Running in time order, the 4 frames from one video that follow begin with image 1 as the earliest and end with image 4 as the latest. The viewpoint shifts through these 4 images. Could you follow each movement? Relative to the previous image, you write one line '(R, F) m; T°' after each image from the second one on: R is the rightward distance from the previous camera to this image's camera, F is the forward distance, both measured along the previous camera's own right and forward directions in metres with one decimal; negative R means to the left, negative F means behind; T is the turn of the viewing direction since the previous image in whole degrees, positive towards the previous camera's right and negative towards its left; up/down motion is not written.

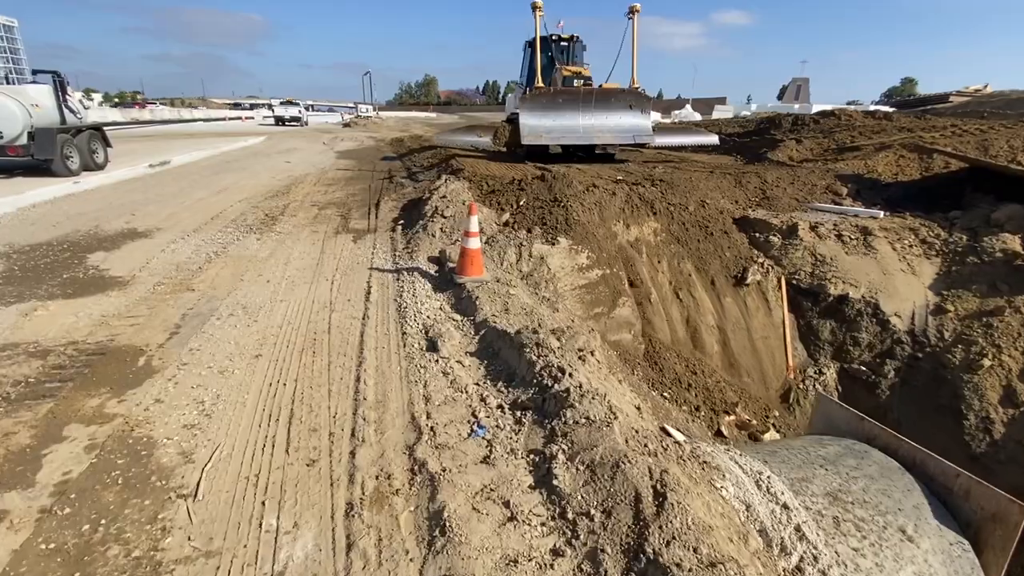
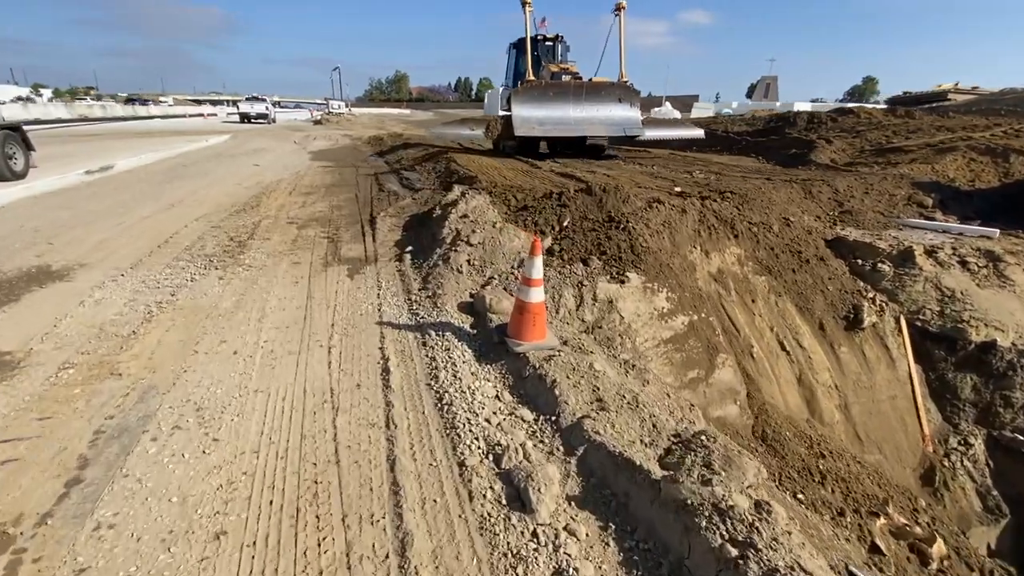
(-1.0, +2.0) m; +3°
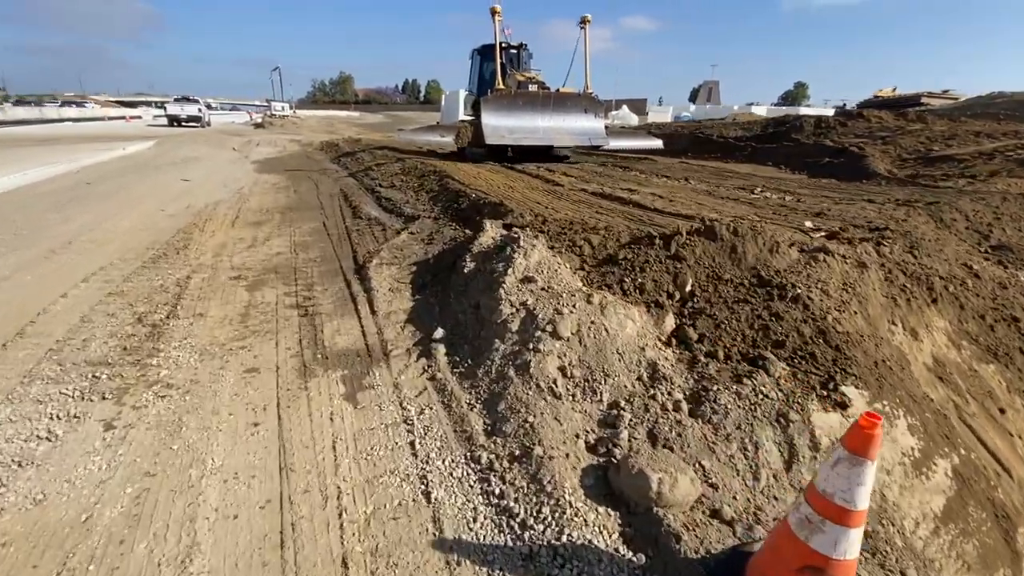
(-1.2, +2.7) m; +5°
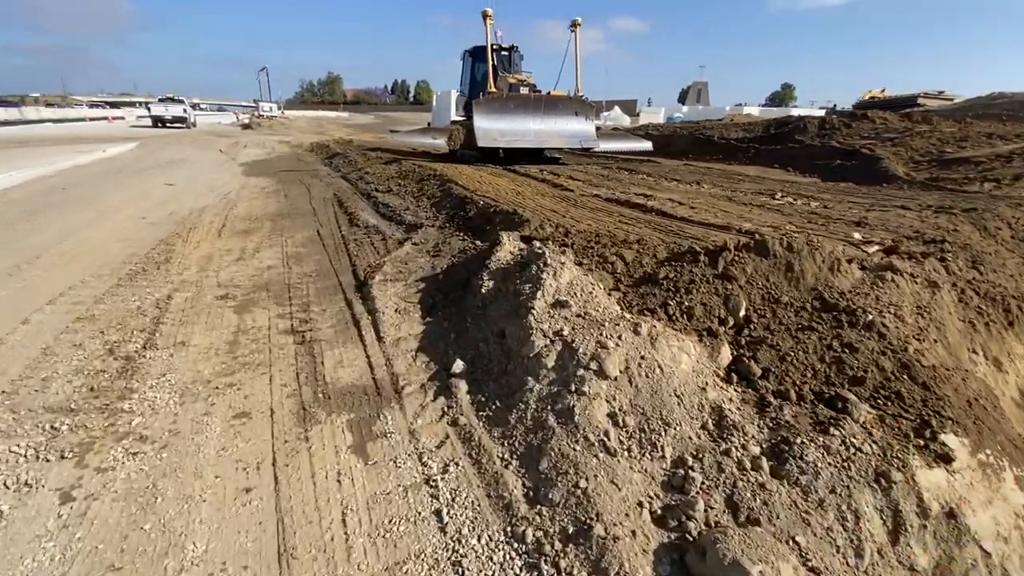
(-0.3, +0.6) m; +1°
